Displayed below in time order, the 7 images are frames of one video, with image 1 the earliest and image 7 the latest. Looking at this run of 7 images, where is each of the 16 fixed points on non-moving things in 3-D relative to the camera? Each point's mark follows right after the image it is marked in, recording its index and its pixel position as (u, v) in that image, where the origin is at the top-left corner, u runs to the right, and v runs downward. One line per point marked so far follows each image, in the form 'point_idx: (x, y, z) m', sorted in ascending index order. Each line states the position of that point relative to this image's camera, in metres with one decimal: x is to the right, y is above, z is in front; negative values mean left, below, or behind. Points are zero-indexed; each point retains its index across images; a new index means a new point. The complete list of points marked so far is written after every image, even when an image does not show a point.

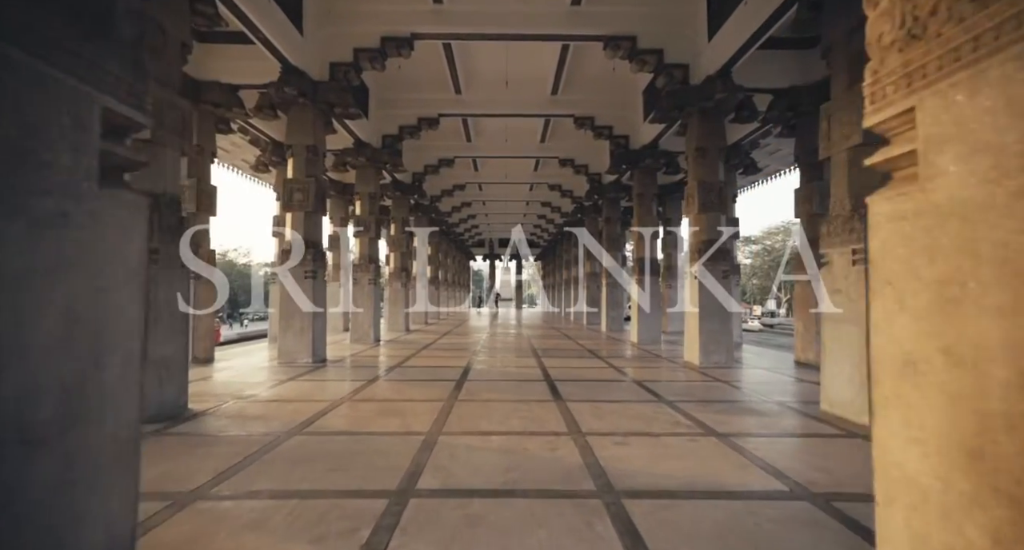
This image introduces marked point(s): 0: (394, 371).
0: (-1.7, -1.4, +6.9) m
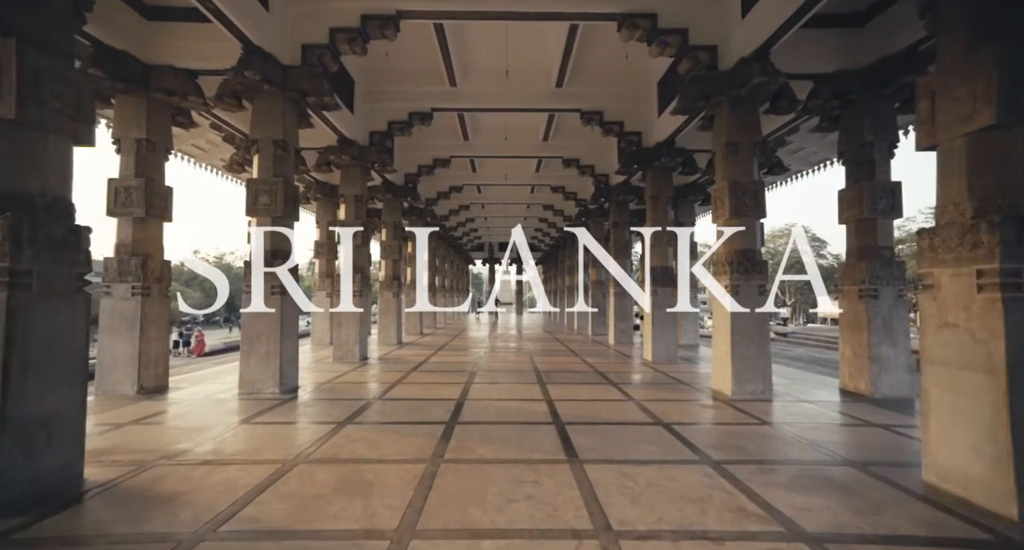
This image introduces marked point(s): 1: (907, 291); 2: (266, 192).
0: (-1.7, -1.6, +5.9) m
1: (+5.0, -0.2, +6.0) m
2: (-3.3, +1.1, +6.4) m
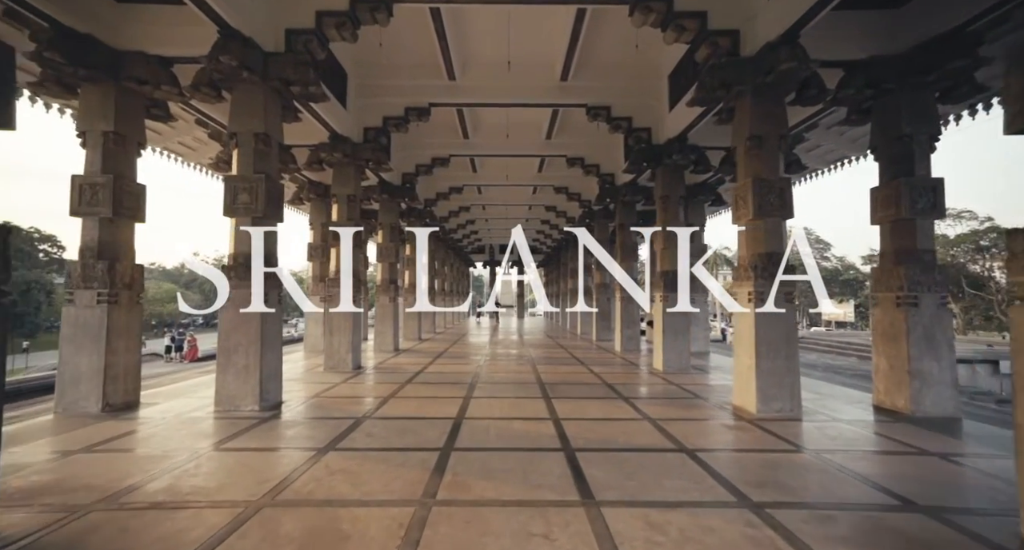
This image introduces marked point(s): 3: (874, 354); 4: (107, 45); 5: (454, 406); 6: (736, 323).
0: (-1.7, -1.7, +5.3) m
1: (+5.0, -0.3, +5.4) m
2: (-3.3, +1.1, +5.9) m
3: (+4.5, -1.0, +5.8) m
4: (-4.8, +2.7, +5.6) m
5: (-0.8, -1.7, +6.2) m
6: (+2.9, -0.6, +6.2) m
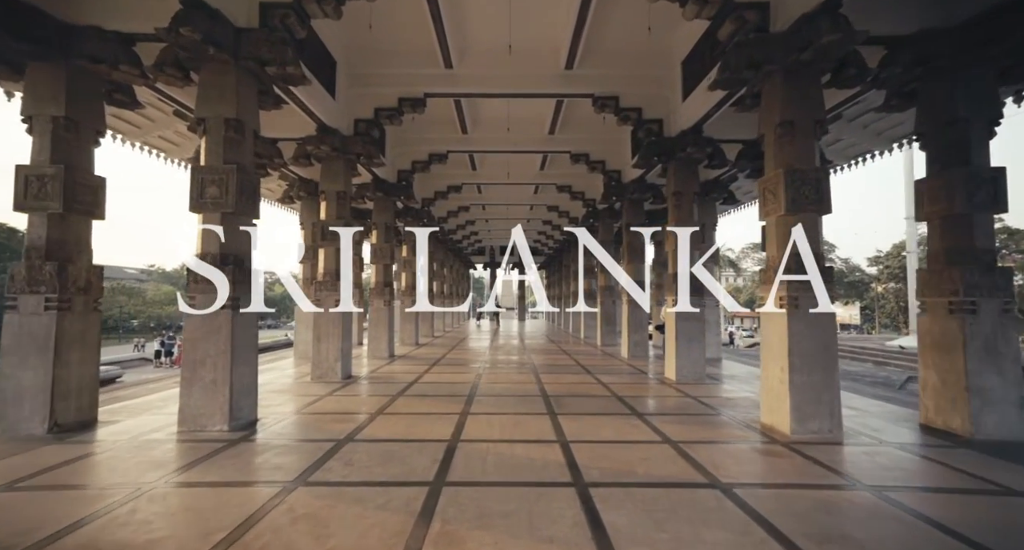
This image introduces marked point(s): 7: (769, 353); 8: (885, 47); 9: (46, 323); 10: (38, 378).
0: (-1.7, -1.7, +4.7) m
1: (+5.0, -0.3, +4.7) m
2: (-3.3, +1.0, +5.3) m
3: (+4.5, -1.0, +5.2) m
4: (-4.7, +2.7, +4.9) m
5: (-0.7, -1.8, +5.6) m
6: (+2.9, -0.6, +5.5) m
7: (+2.9, -0.9, +5.4) m
8: (+4.1, +2.5, +5.2) m
9: (-4.9, -0.5, +5.0) m
10: (-5.0, -1.1, +4.9) m
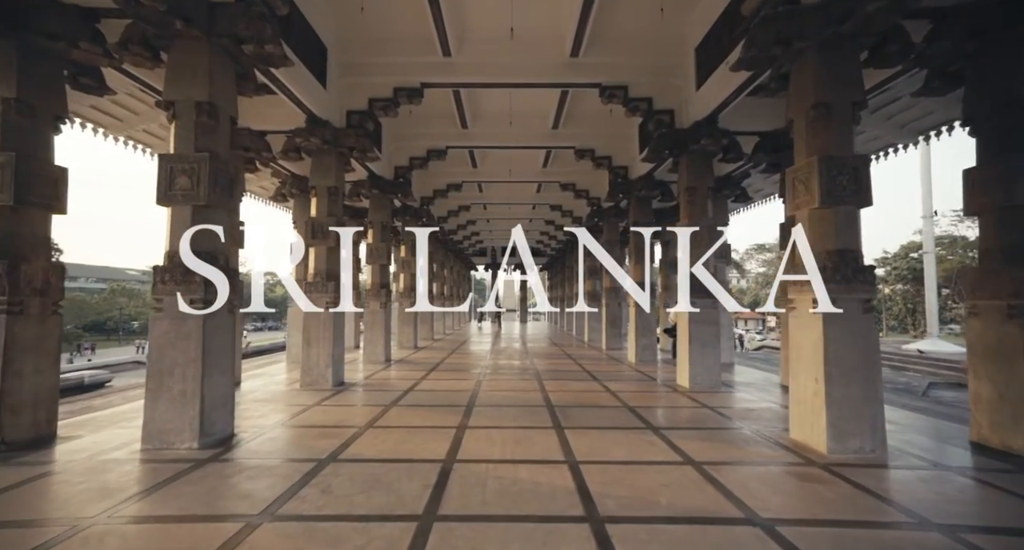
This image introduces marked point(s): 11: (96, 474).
0: (-1.7, -1.7, +4.2) m
1: (+5.0, -0.3, +4.2) m
2: (-3.3, +1.0, +4.7) m
3: (+4.5, -1.0, +4.6) m
4: (-4.7, +2.7, +4.4) m
5: (-0.7, -1.8, +5.1) m
6: (+3.0, -0.6, +5.0) m
7: (+3.0, -0.9, +4.9) m
8: (+4.1, +2.5, +4.7) m
9: (-4.9, -0.5, +4.5) m
10: (-4.9, -1.1, +4.4) m
11: (-3.4, -1.6, +3.9) m
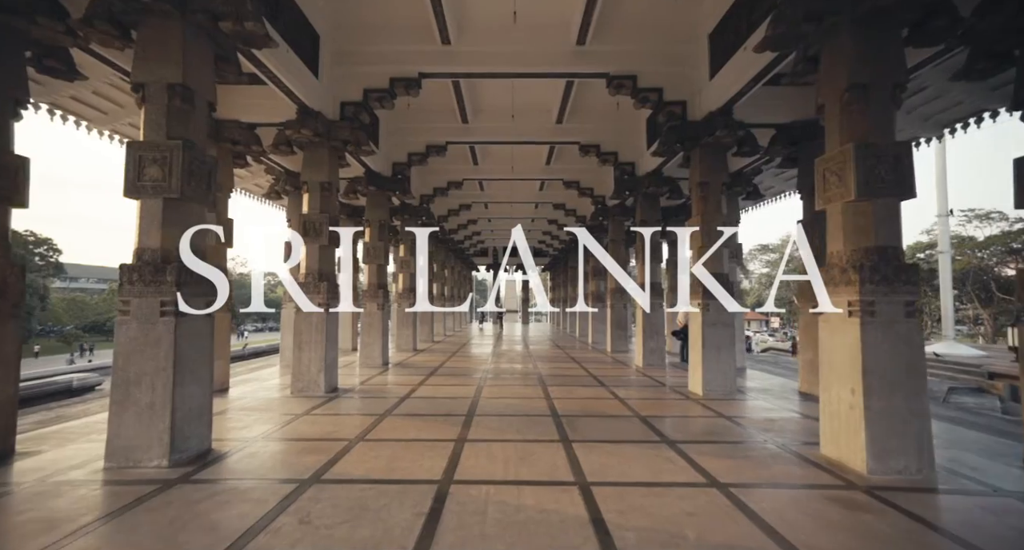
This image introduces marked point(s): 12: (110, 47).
0: (-1.6, -1.7, +3.7) m
1: (+5.1, -0.3, +3.7) m
2: (-3.2, +1.0, +4.3) m
3: (+4.5, -1.0, +4.2) m
4: (-4.7, +2.7, +4.0) m
5: (-0.7, -1.8, +4.6) m
6: (+3.0, -0.6, +4.5) m
7: (+3.0, -0.9, +4.4) m
8: (+4.2, +2.5, +4.2) m
9: (-4.8, -0.5, +4.0) m
10: (-4.9, -1.1, +4.0) m
11: (-3.4, -1.6, +3.5) m
12: (-4.0, +2.2, +4.7) m
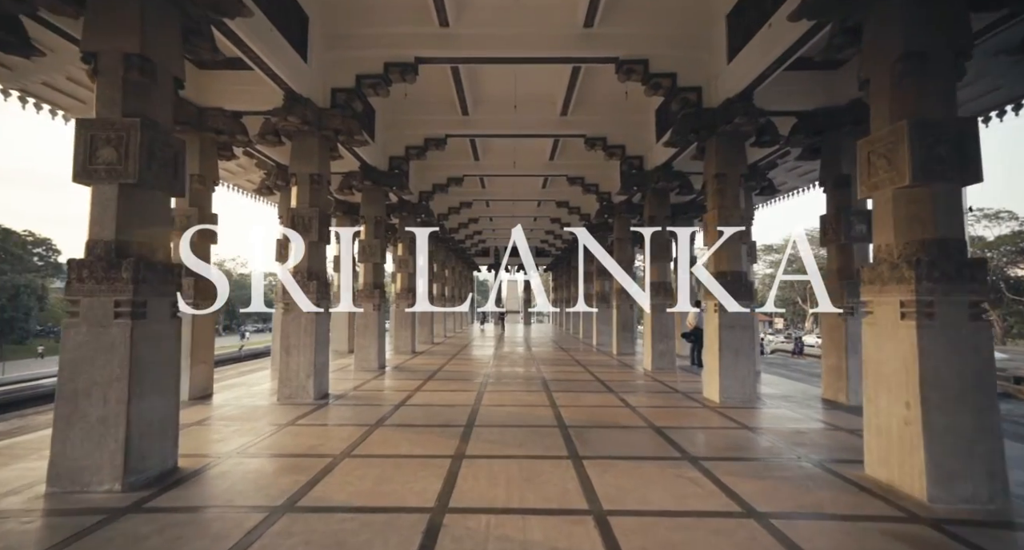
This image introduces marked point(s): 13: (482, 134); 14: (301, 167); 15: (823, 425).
0: (-1.6, -1.7, +3.2) m
1: (+5.1, -0.3, +3.2) m
2: (-3.2, +1.1, +3.8) m
3: (+4.6, -1.0, +3.6) m
4: (-4.7, +2.7, +3.5) m
5: (-0.7, -1.7, +4.1) m
6: (+3.0, -0.6, +4.0) m
7: (+3.0, -0.9, +3.9) m
8: (+4.2, +2.5, +3.7) m
9: (-4.8, -0.5, +3.5) m
10: (-4.9, -1.0, +3.5) m
11: (-3.4, -1.6, +2.9) m
12: (-3.9, +2.3, +4.1) m
13: (-0.7, +3.2, +10.8) m
14: (-3.4, +1.8, +7.8) m
15: (+4.0, -2.0, +6.2) m
